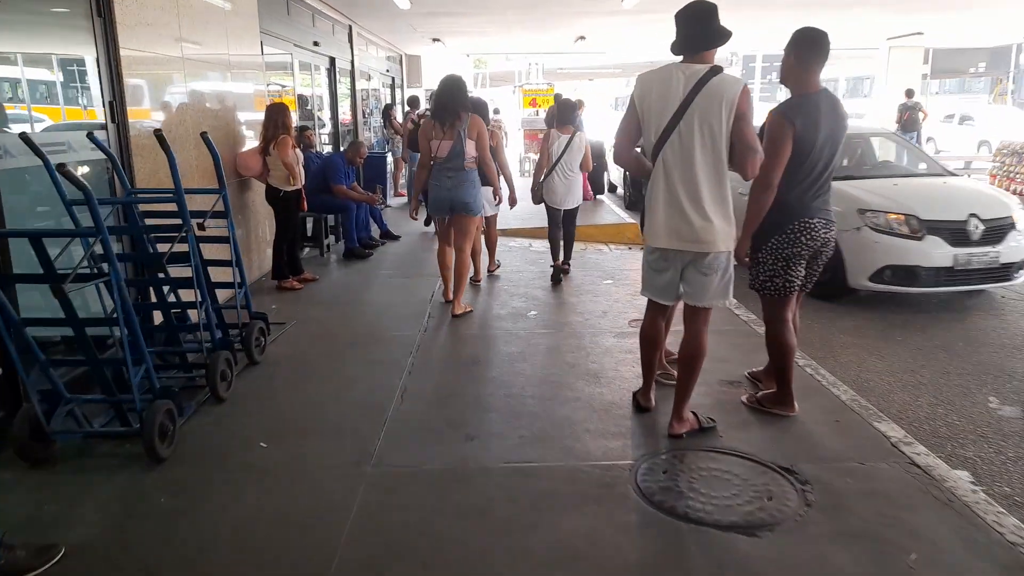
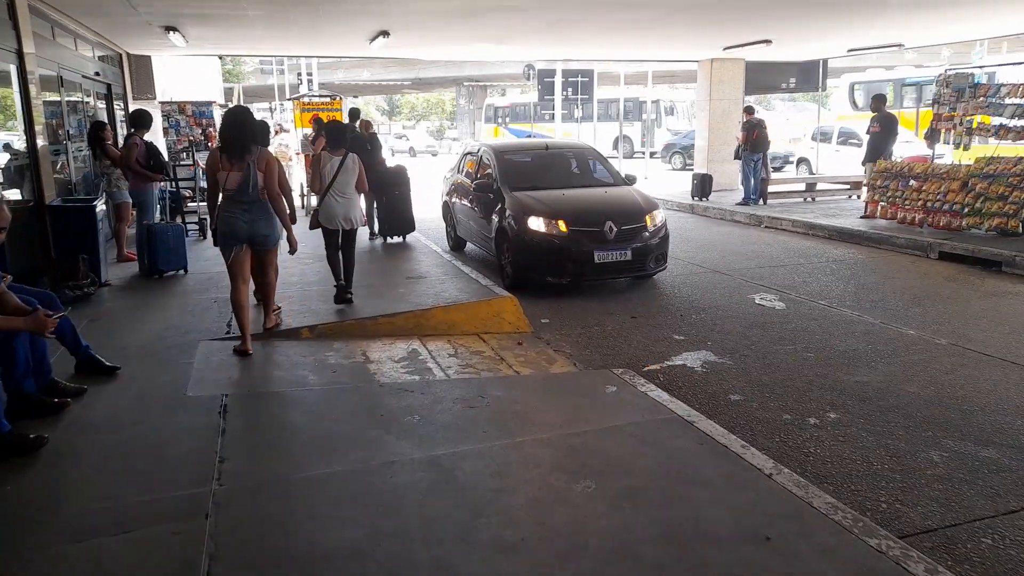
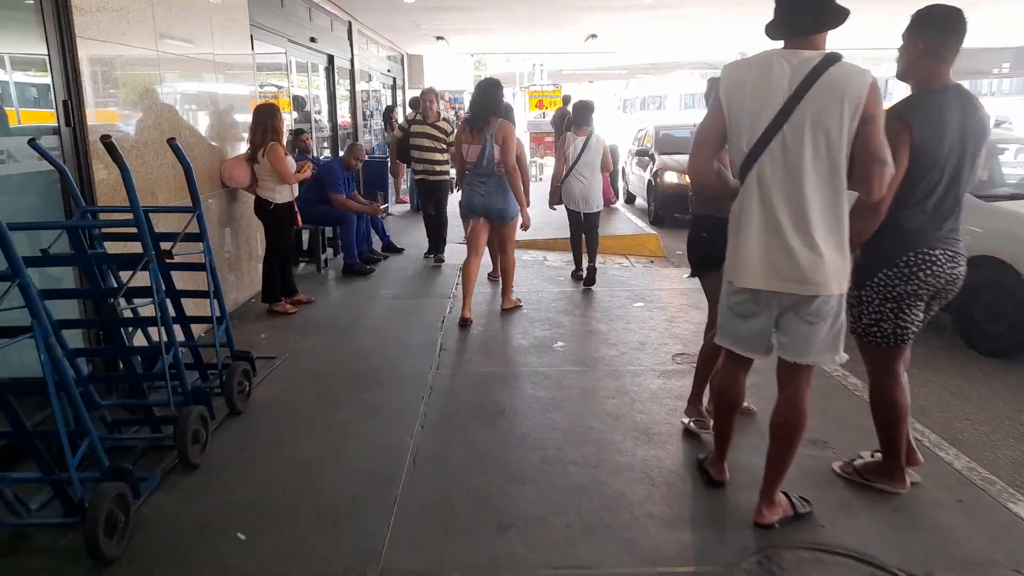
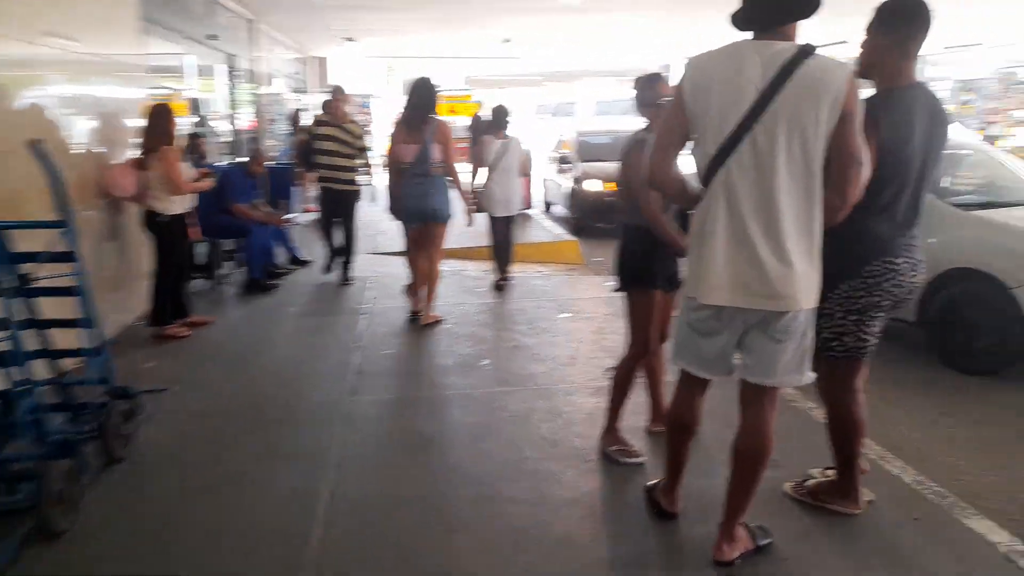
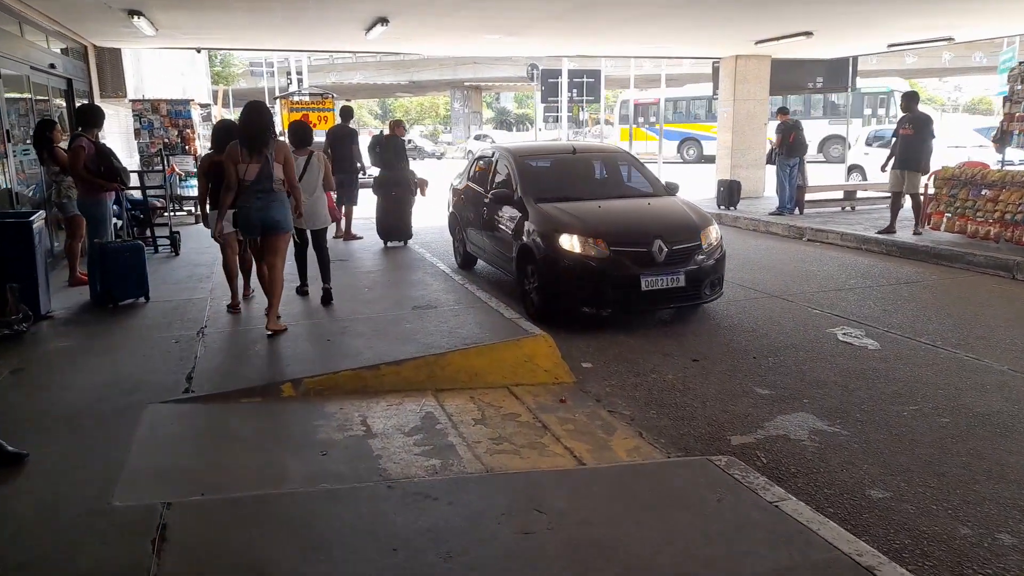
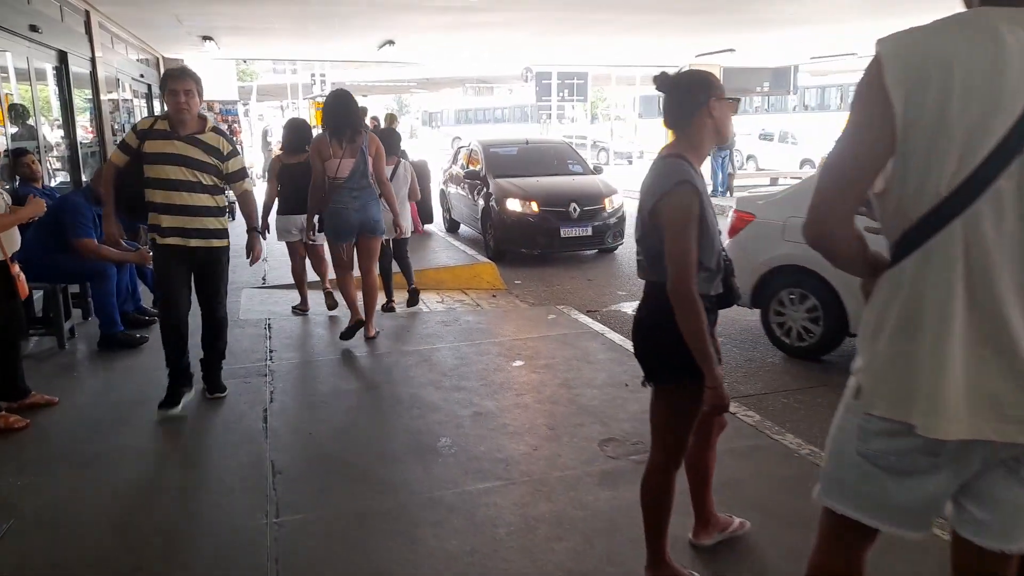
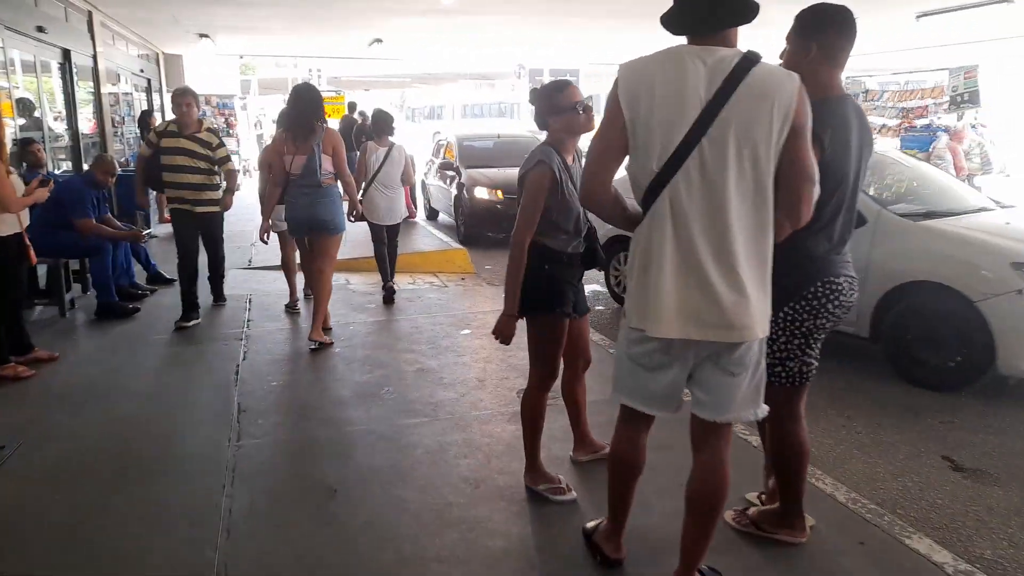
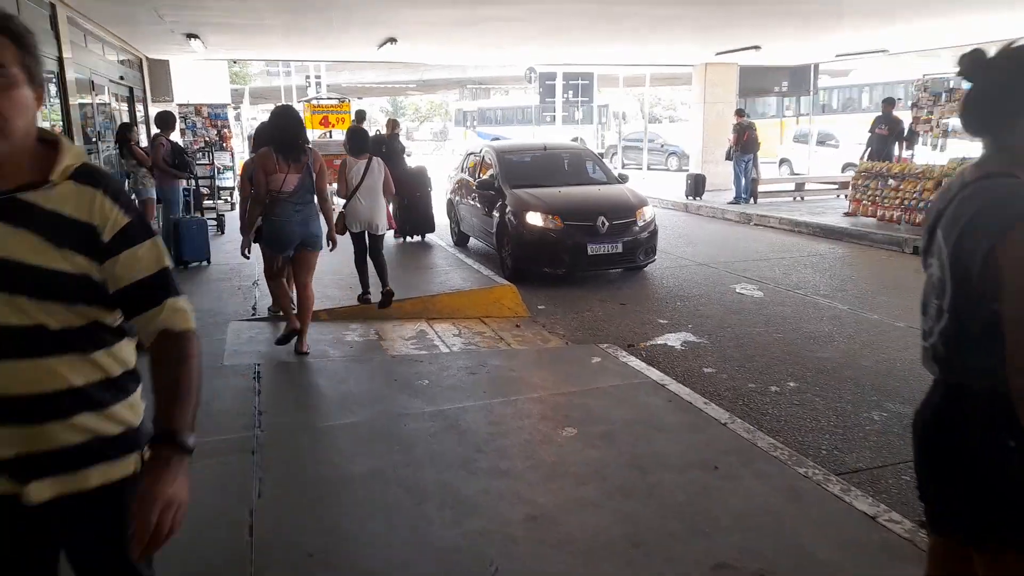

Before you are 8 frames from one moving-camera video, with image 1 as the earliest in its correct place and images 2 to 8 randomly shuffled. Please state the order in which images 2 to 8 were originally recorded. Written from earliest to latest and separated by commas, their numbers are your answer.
3, 4, 7, 6, 8, 2, 5
